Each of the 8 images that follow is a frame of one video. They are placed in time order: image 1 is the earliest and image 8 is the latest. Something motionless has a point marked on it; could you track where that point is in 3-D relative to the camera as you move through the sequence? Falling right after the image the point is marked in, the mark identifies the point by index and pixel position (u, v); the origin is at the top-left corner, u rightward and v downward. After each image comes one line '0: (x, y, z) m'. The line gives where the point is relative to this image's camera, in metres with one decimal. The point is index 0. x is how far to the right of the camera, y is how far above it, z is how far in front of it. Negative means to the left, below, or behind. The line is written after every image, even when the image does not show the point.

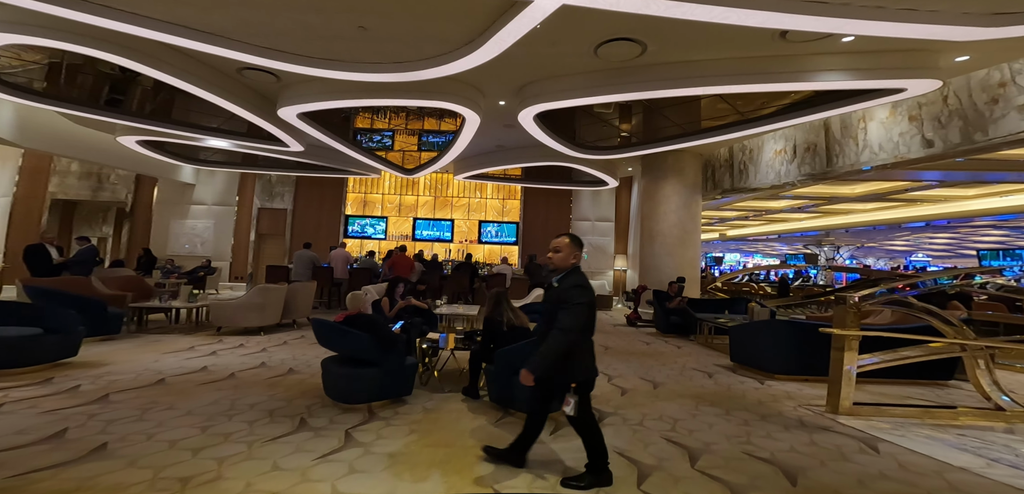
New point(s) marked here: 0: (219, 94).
0: (-3.6, +1.9, +5.1) m
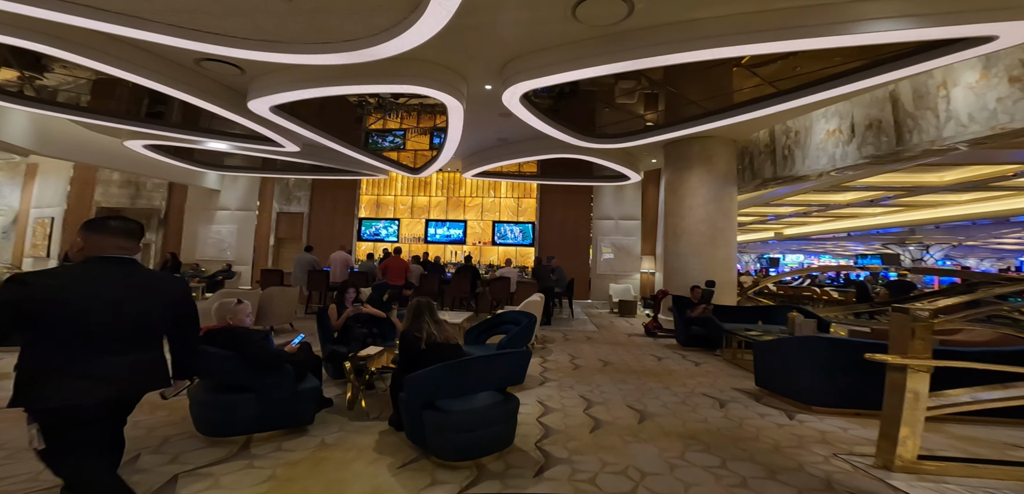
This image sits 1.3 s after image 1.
0: (-3.9, +1.8, +4.9) m
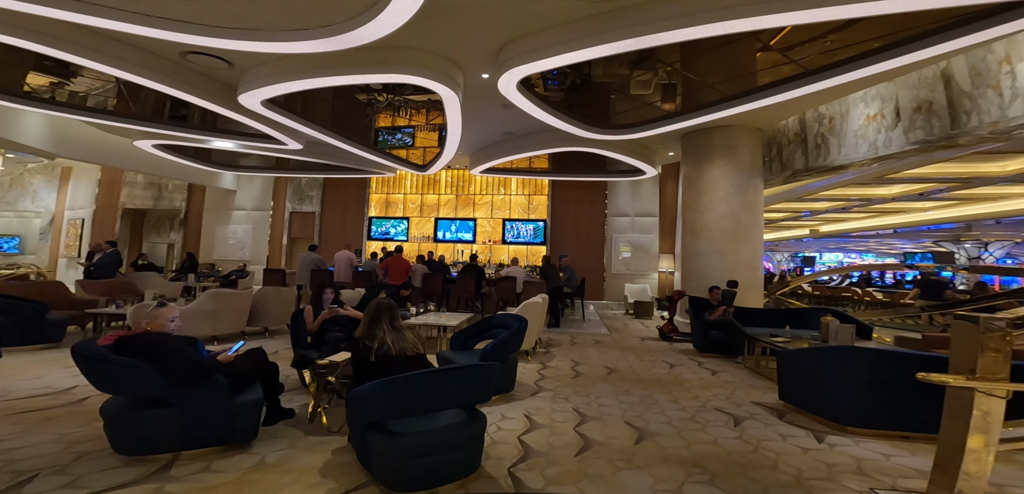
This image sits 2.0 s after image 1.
0: (-3.9, +1.9, +4.7) m
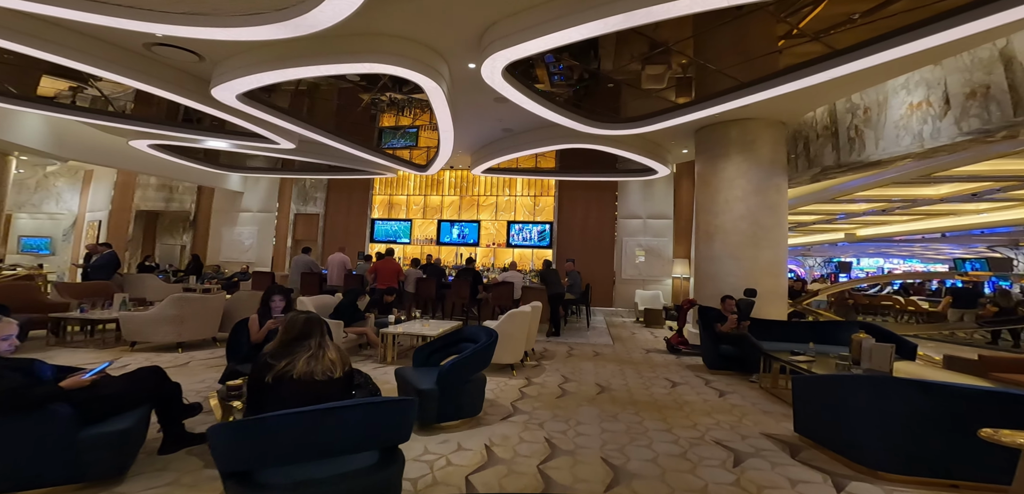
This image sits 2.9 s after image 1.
0: (-4.1, +1.8, +4.5) m
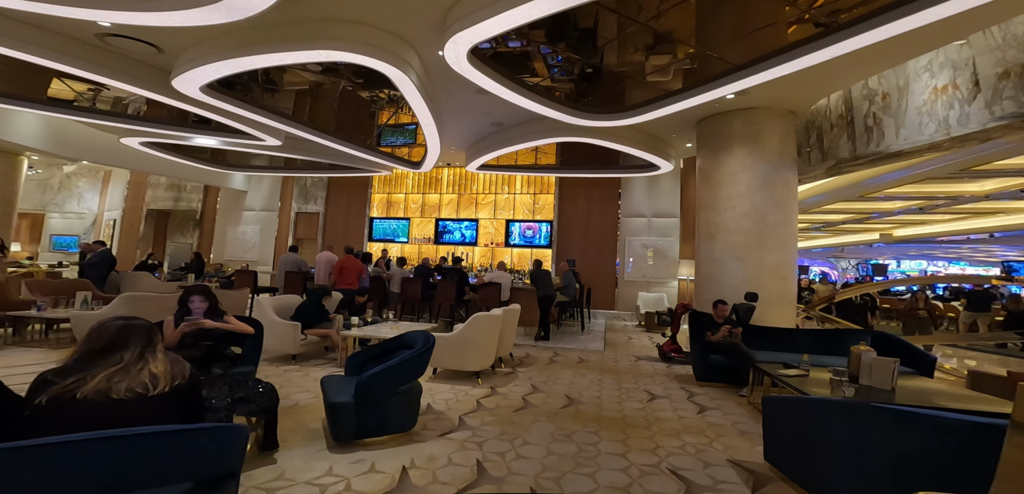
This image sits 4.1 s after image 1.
0: (-4.4, +1.9, +4.4) m
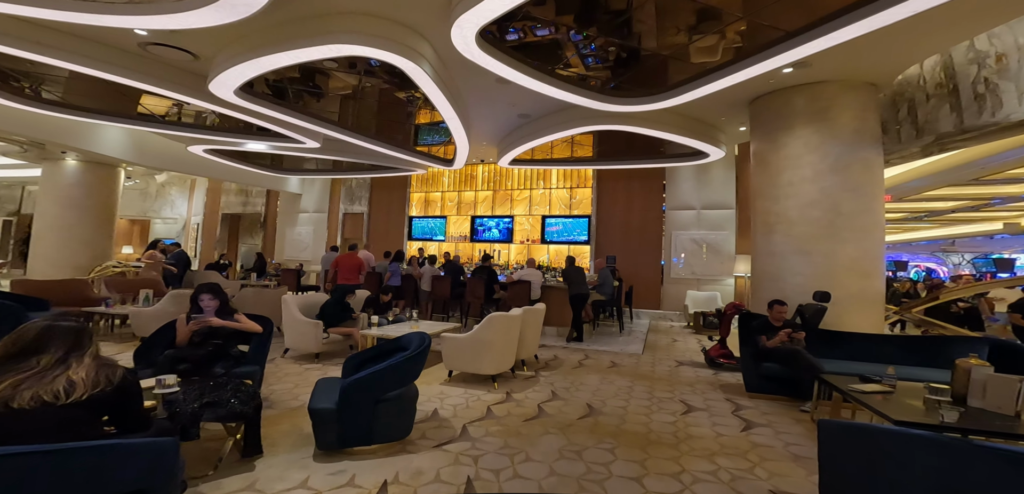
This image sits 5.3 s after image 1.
0: (-4.2, +1.8, +4.8) m
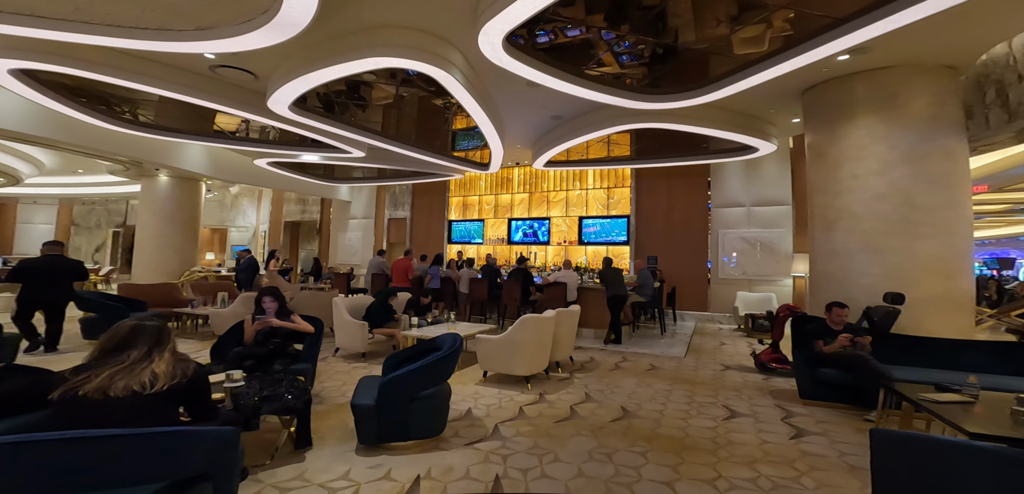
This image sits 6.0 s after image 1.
0: (-3.8, +1.8, +5.2) m
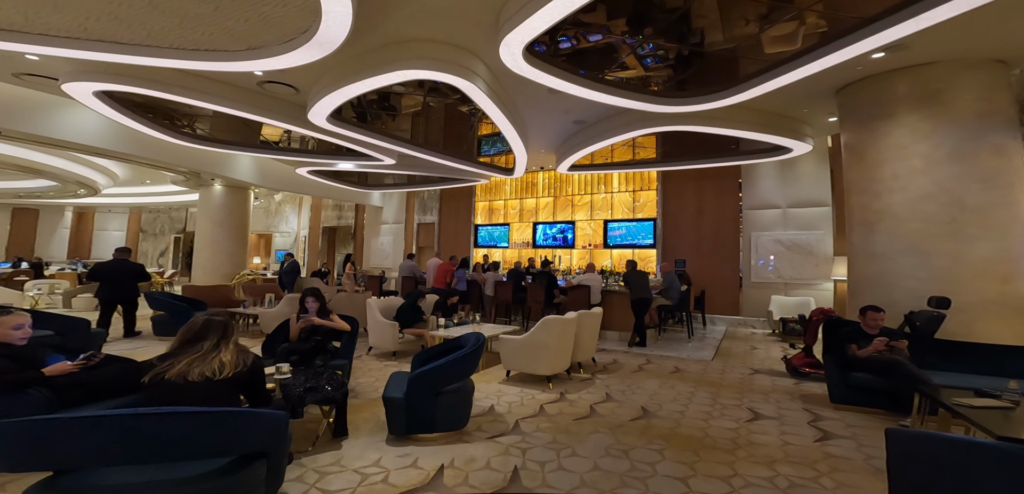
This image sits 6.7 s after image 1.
0: (-3.5, +1.7, +5.7) m
